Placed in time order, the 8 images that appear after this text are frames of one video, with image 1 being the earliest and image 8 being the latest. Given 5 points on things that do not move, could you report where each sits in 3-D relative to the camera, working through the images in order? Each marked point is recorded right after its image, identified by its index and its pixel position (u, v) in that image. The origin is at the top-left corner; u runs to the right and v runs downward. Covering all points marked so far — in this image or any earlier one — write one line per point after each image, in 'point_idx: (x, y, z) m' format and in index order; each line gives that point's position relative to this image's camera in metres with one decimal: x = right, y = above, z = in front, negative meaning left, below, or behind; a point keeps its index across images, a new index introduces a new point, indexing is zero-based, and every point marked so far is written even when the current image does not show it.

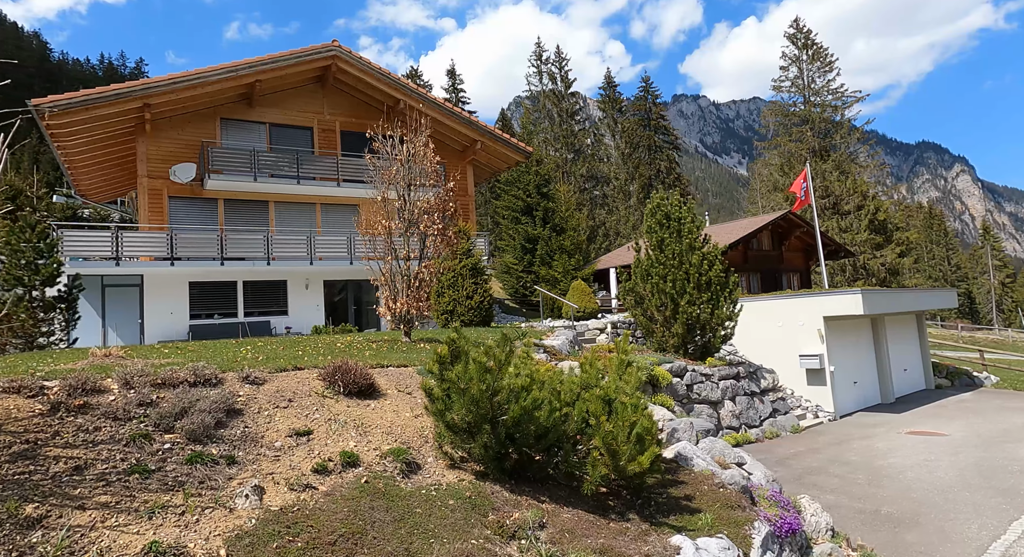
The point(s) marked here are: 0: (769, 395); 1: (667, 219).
0: (+6.1, -2.7, +14.1) m
1: (+3.6, +1.5, +13.8) m
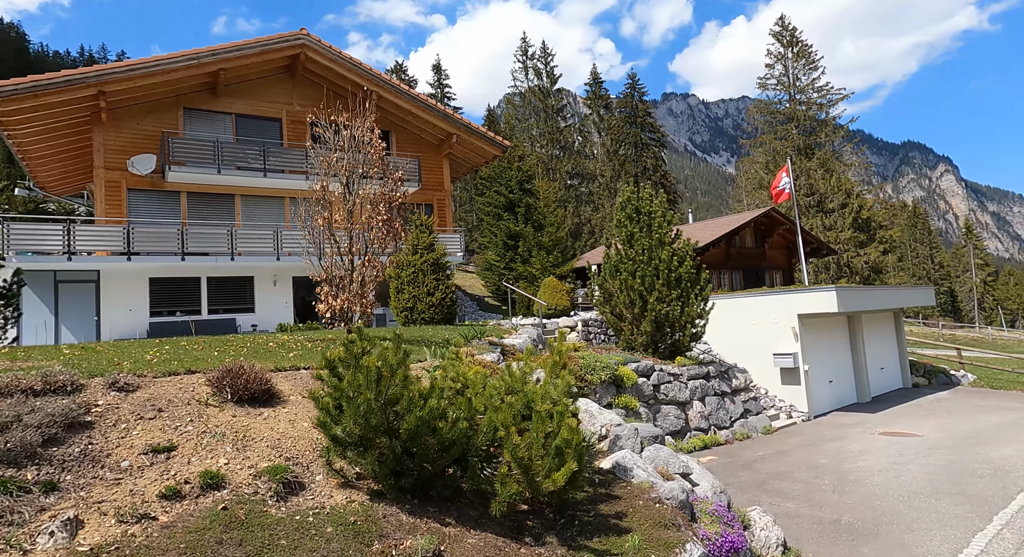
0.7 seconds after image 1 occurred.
0: (+5.3, -2.7, +13.8) m
1: (+2.8, +1.5, +13.4) m
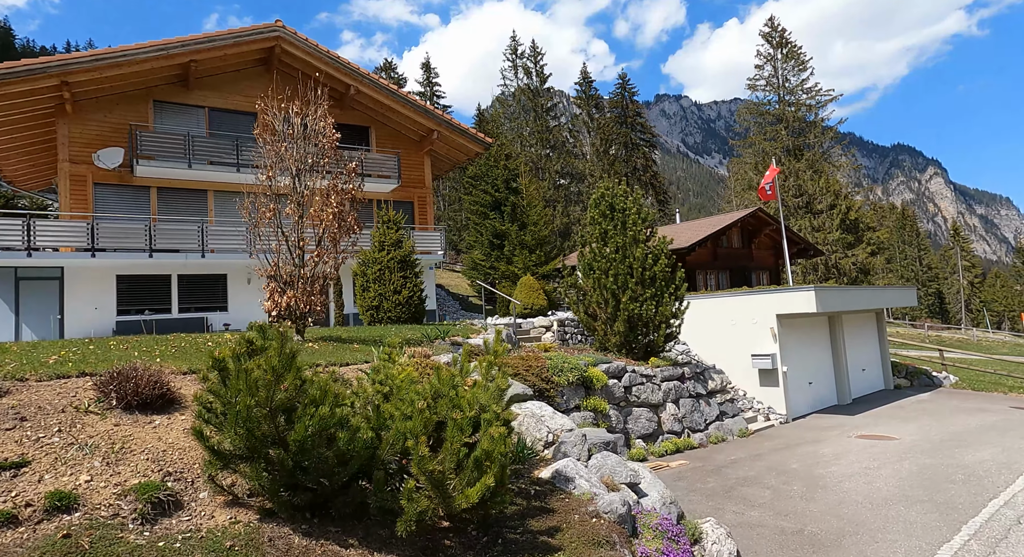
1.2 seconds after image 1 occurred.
0: (+4.6, -2.7, +13.5) m
1: (+2.2, +1.6, +13.1) m
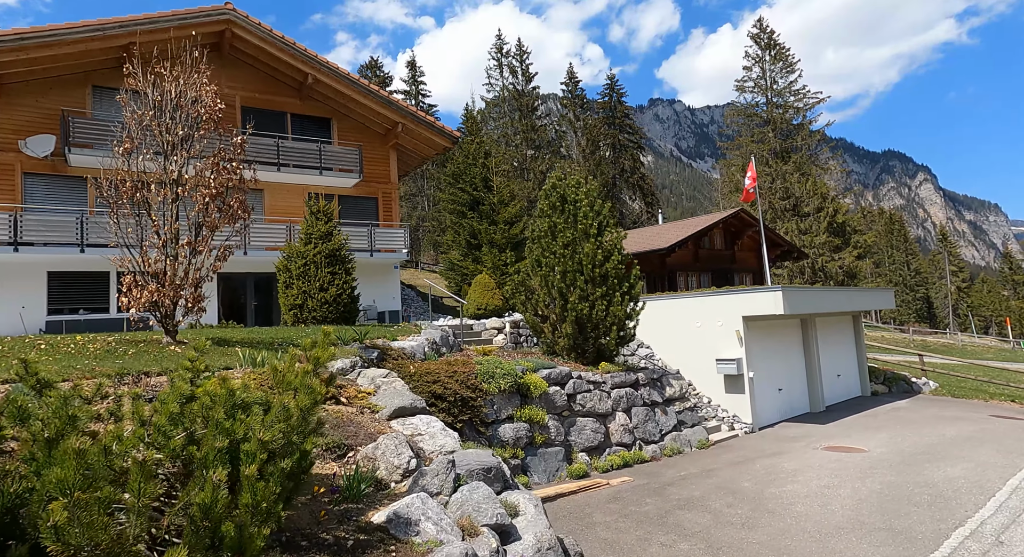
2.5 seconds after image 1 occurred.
0: (+3.4, -2.6, +12.6) m
1: (+1.0, +1.6, +12.2) m
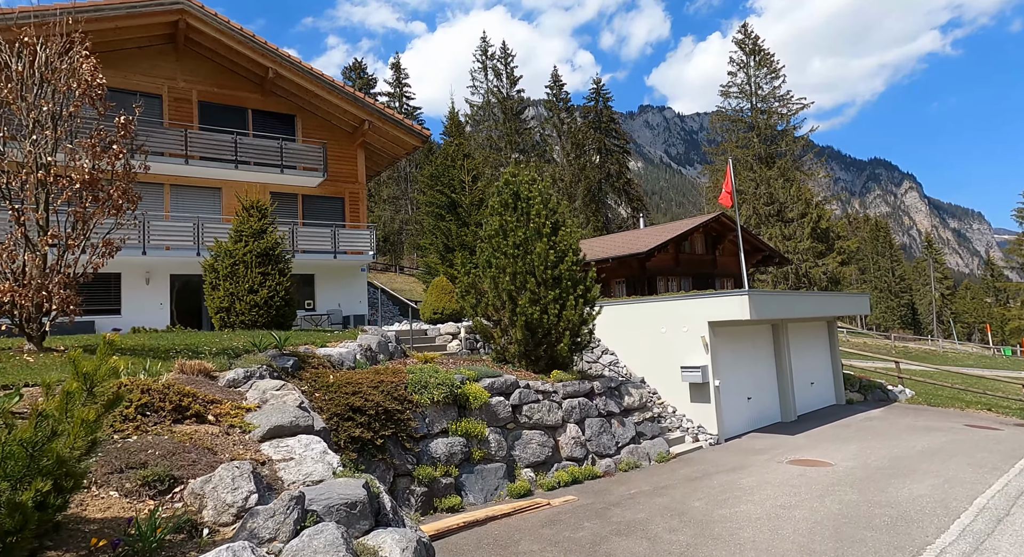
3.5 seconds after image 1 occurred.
0: (+2.5, -2.7, +11.9) m
1: (+0.1, +1.5, +11.5) m
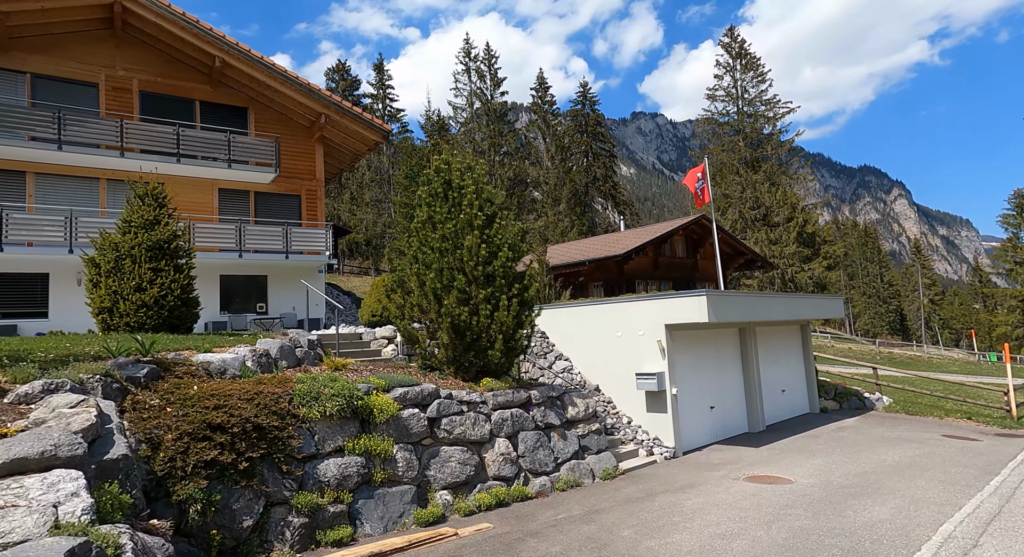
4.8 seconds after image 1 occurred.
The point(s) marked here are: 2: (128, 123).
0: (+1.2, -2.7, +10.9) m
1: (-1.1, +1.6, +10.5) m
2: (-12.0, +4.9, +18.7) m
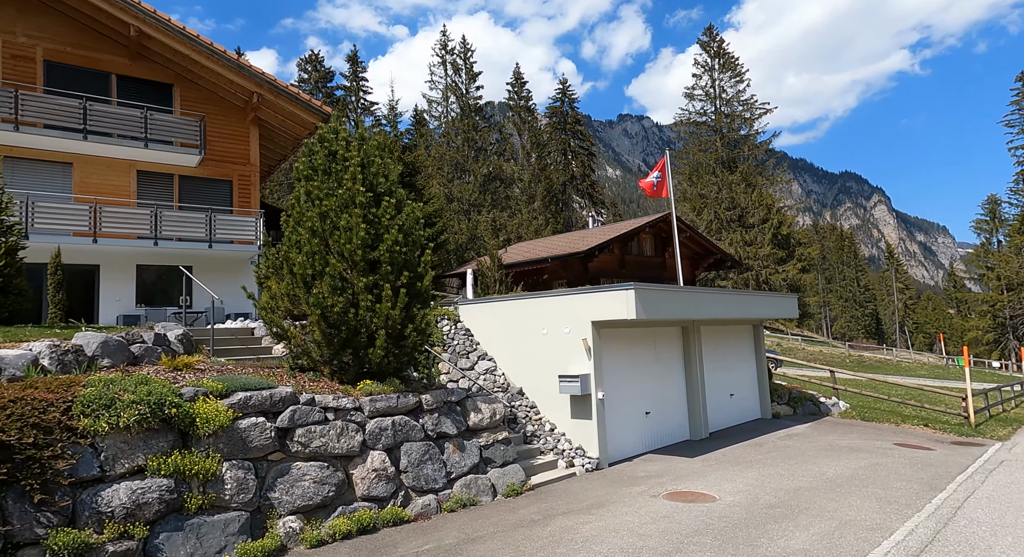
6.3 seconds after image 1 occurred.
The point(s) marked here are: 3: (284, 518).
0: (-0.5, -2.5, +9.6) m
1: (-2.7, +1.7, +9.1) m
2: (-13.8, +5.2, +17.1) m
3: (-2.6, -2.7, +6.8) m
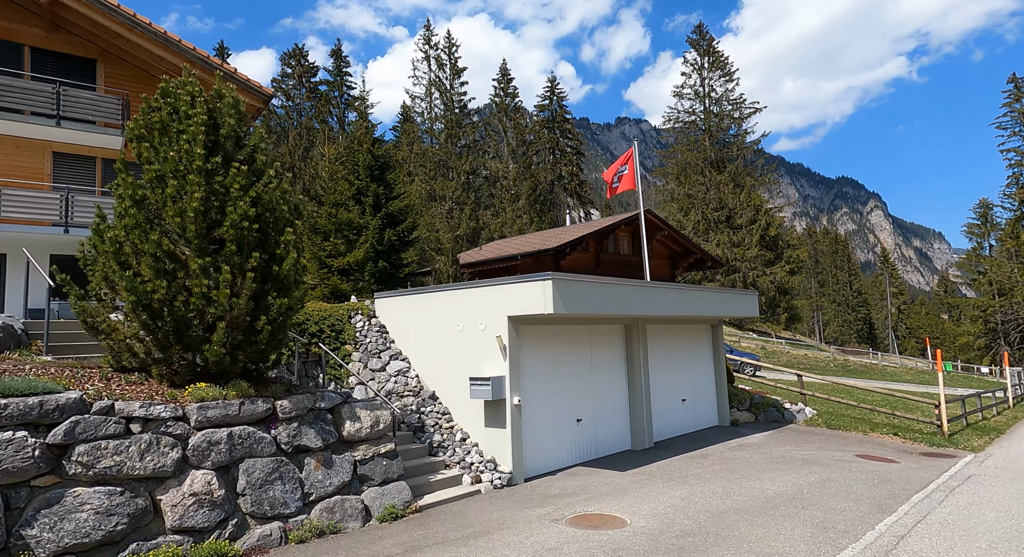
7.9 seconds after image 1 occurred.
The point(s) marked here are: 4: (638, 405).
0: (-2.1, -2.3, +8.2) m
1: (-4.3, +2.0, +7.7) m
2: (-15.4, +5.5, +15.5) m
3: (-4.2, -2.5, +5.4) m
4: (+2.8, -2.8, +12.9) m
